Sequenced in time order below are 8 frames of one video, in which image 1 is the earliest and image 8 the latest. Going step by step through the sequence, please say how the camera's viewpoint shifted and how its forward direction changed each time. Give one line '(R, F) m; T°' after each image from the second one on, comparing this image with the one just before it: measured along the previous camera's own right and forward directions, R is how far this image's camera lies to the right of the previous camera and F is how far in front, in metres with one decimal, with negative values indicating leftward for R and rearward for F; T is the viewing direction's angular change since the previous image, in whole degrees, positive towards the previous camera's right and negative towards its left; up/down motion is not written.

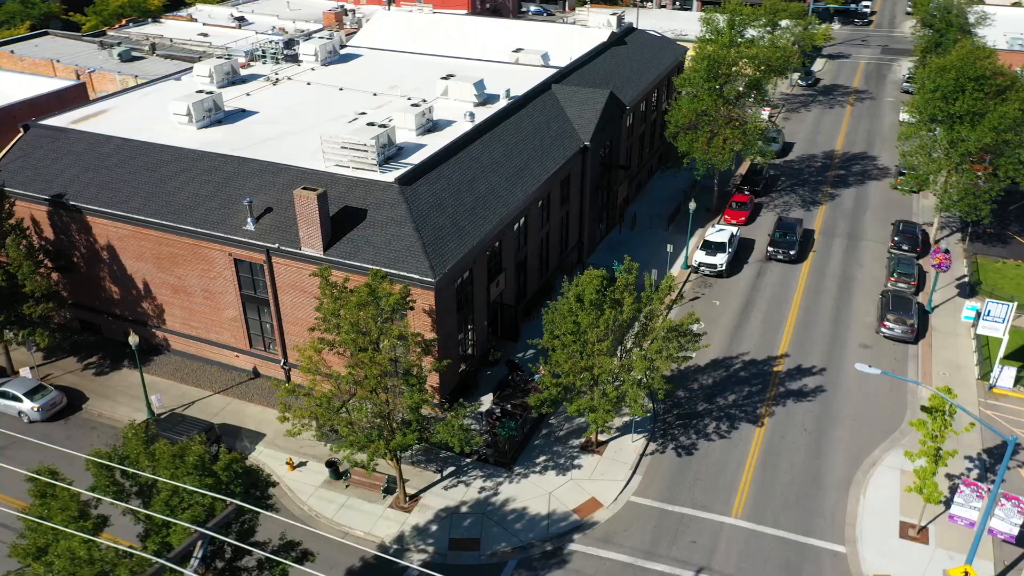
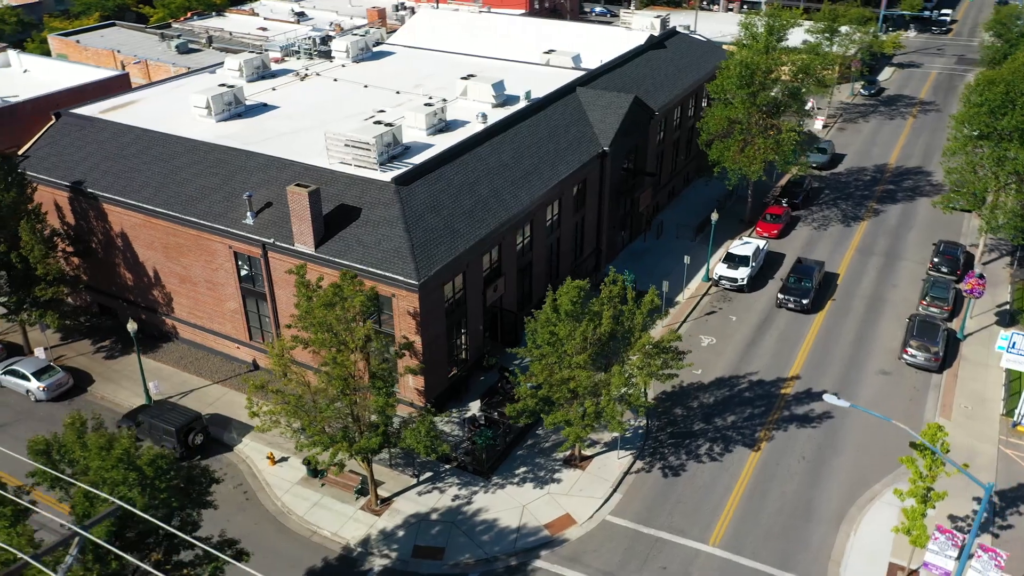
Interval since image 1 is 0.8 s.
(+2.8, +0.7) m; -5°
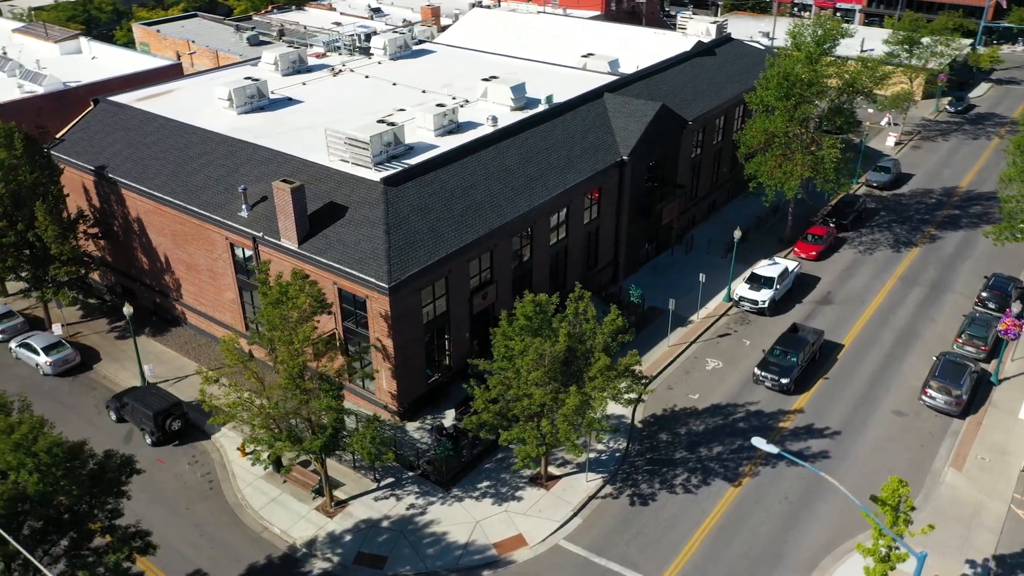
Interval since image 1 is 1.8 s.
(+3.9, +1.0) m; -7°
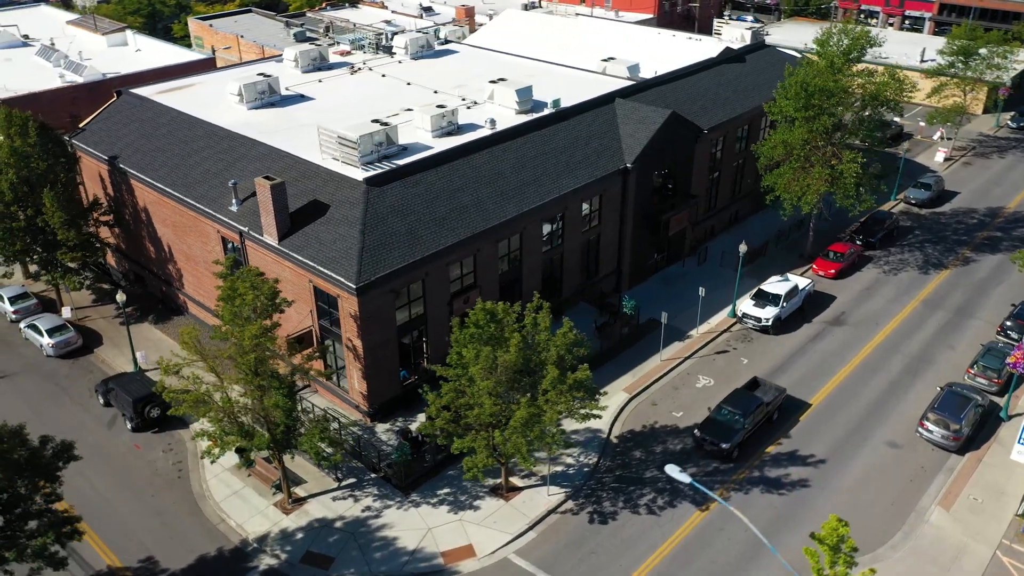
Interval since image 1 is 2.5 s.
(+3.2, +0.6) m; -5°
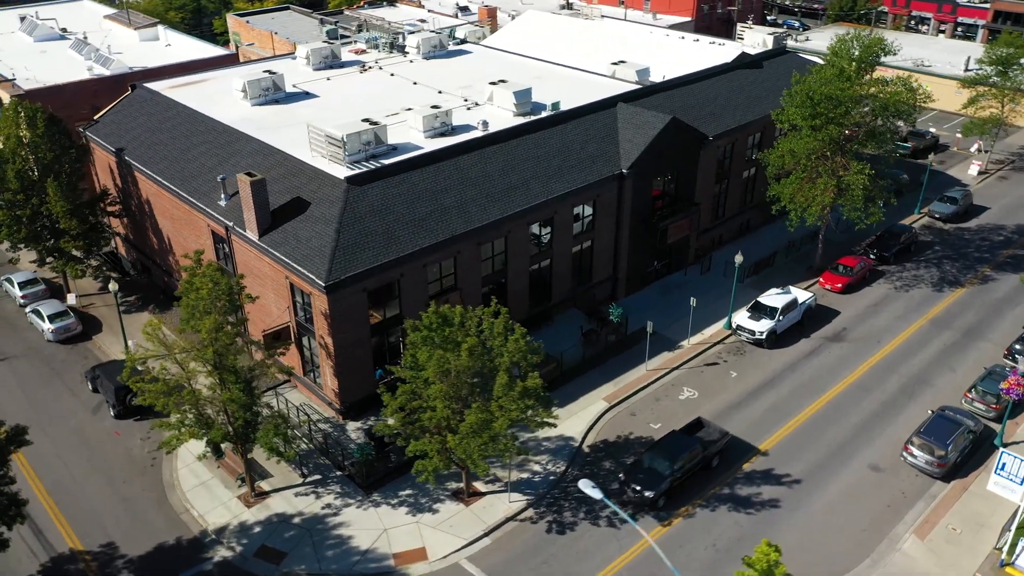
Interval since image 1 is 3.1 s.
(+2.7, +0.3) m; -4°
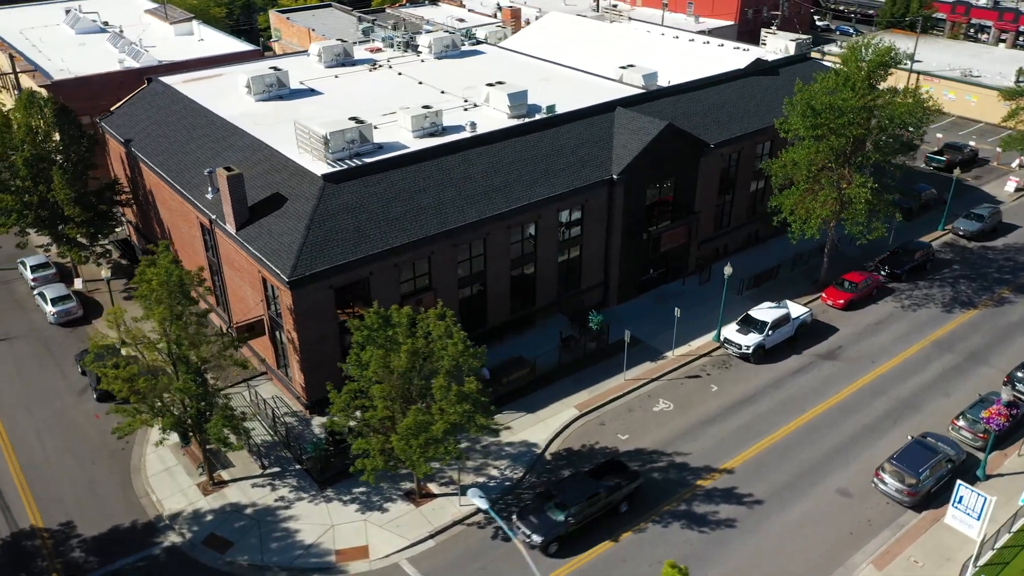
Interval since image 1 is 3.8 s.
(+3.2, +0.3) m; -4°
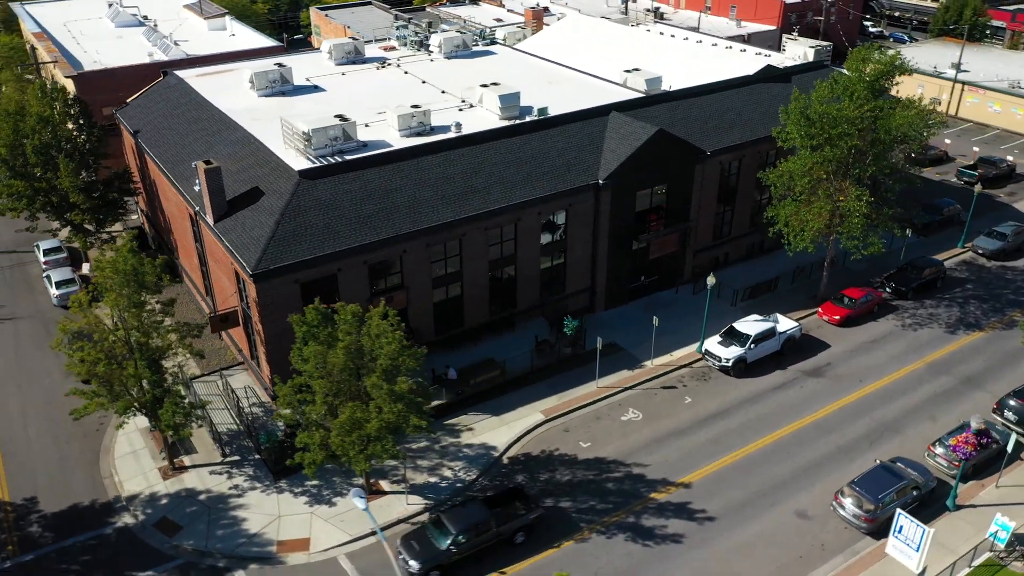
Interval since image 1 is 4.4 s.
(+3.4, +0.2) m; -4°
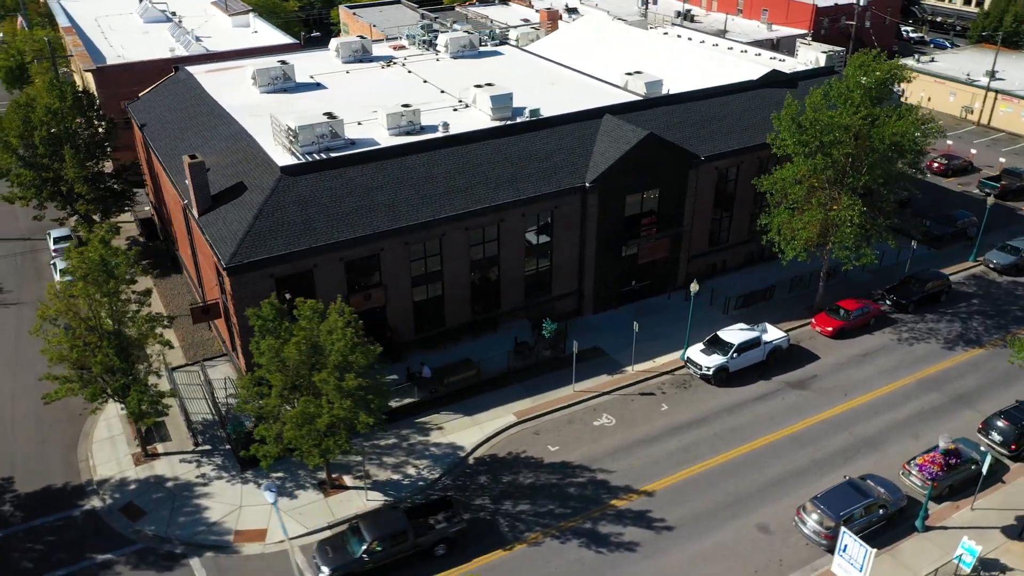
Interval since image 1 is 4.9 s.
(+2.6, +0.1) m; -3°
